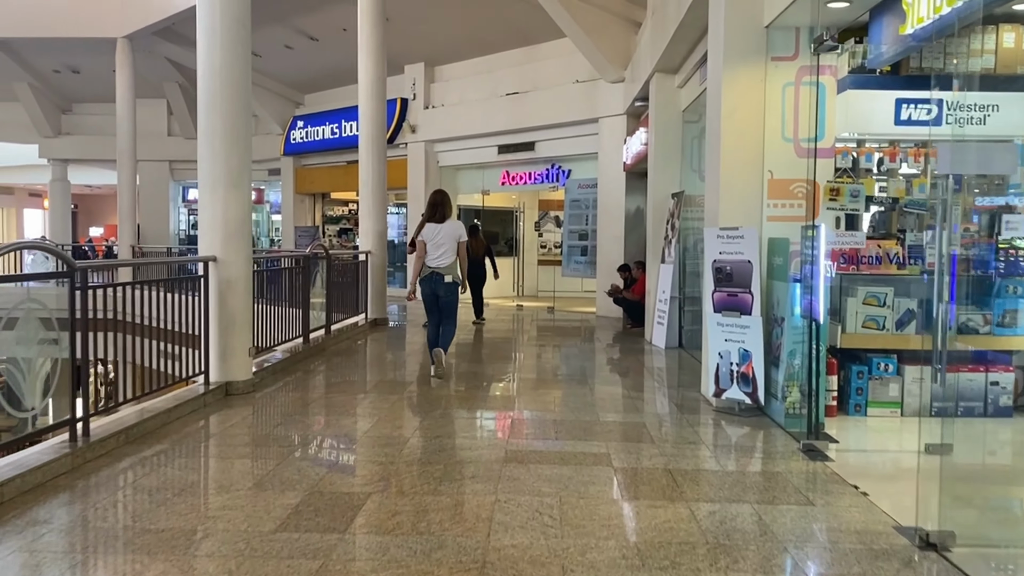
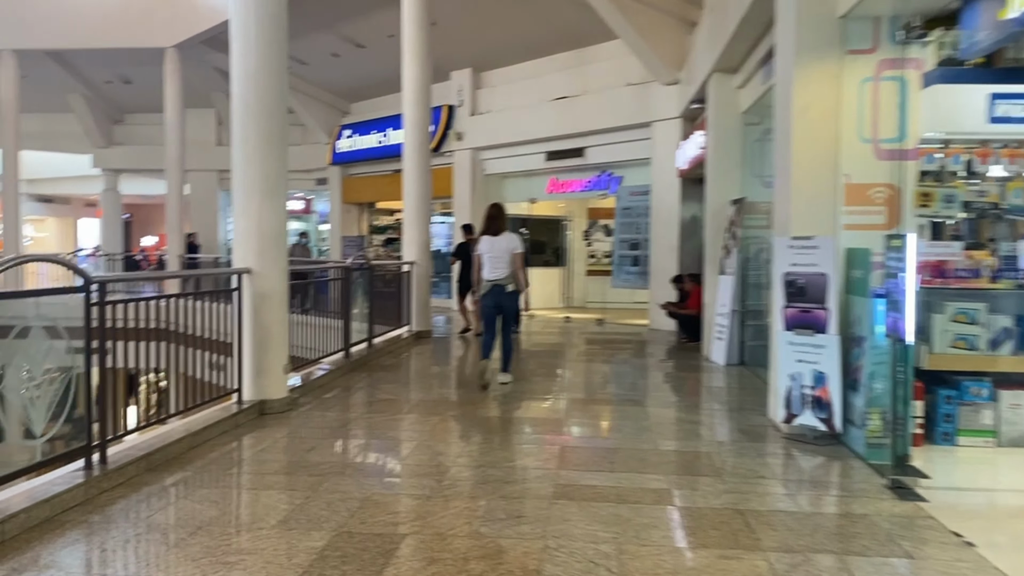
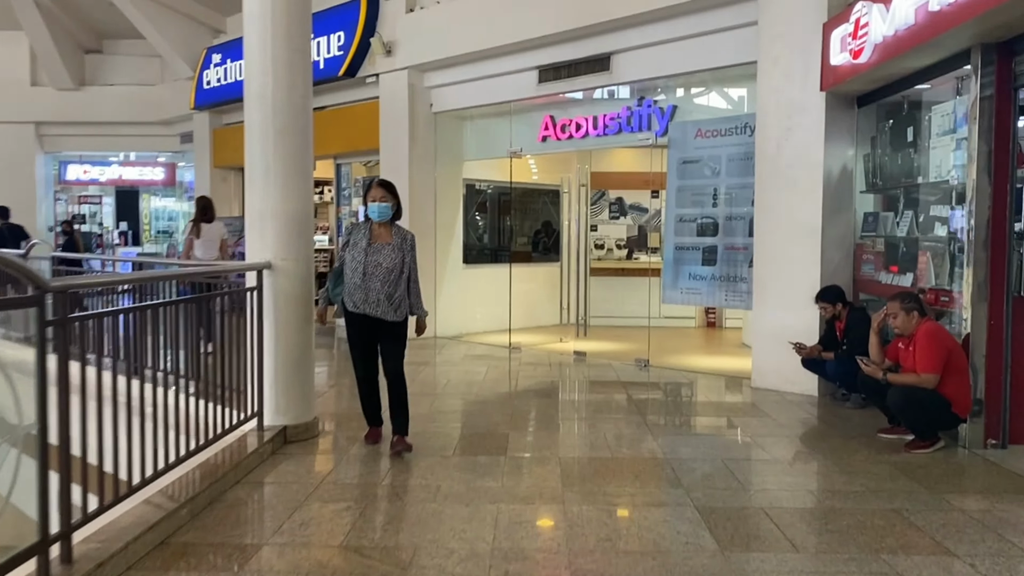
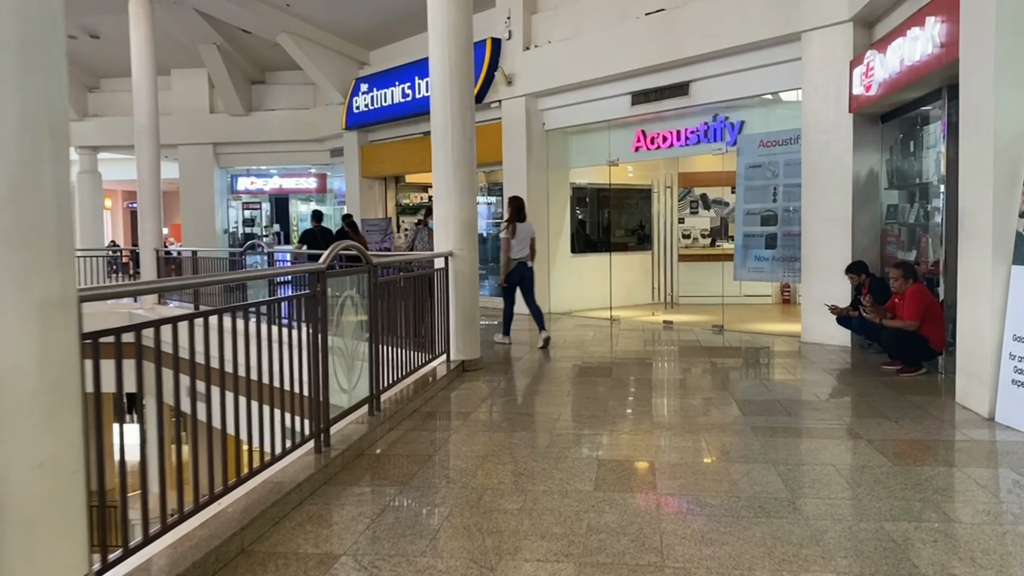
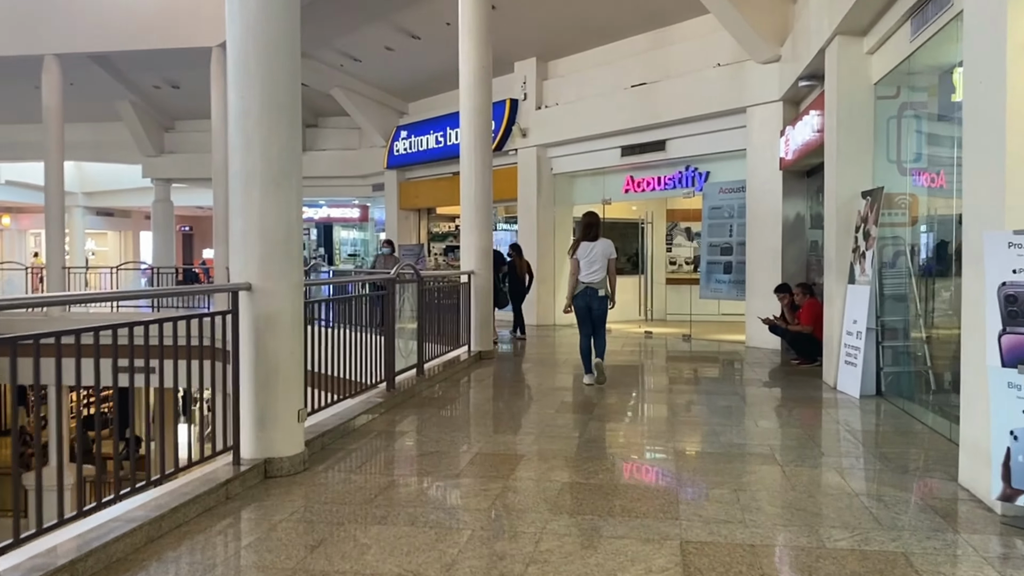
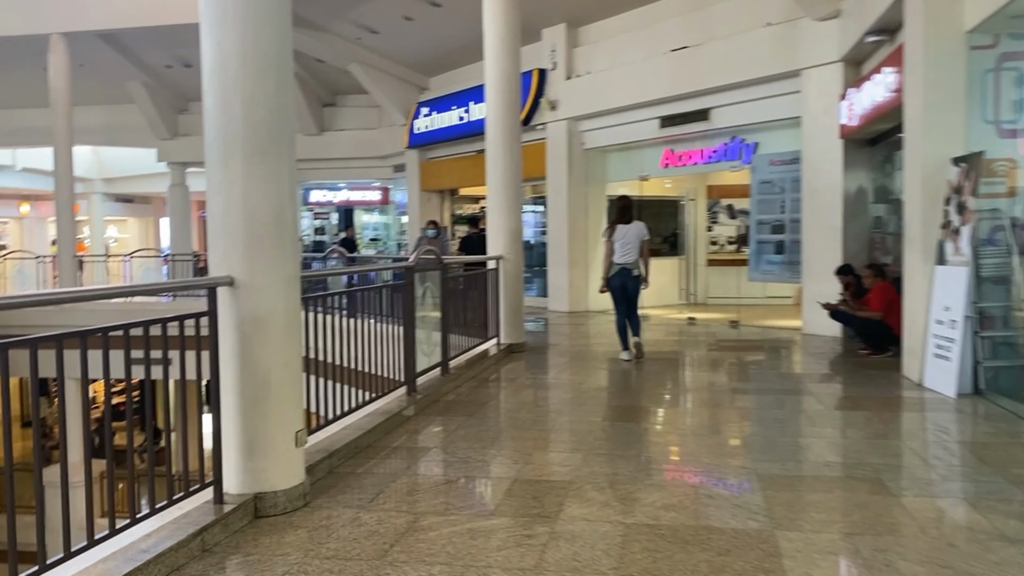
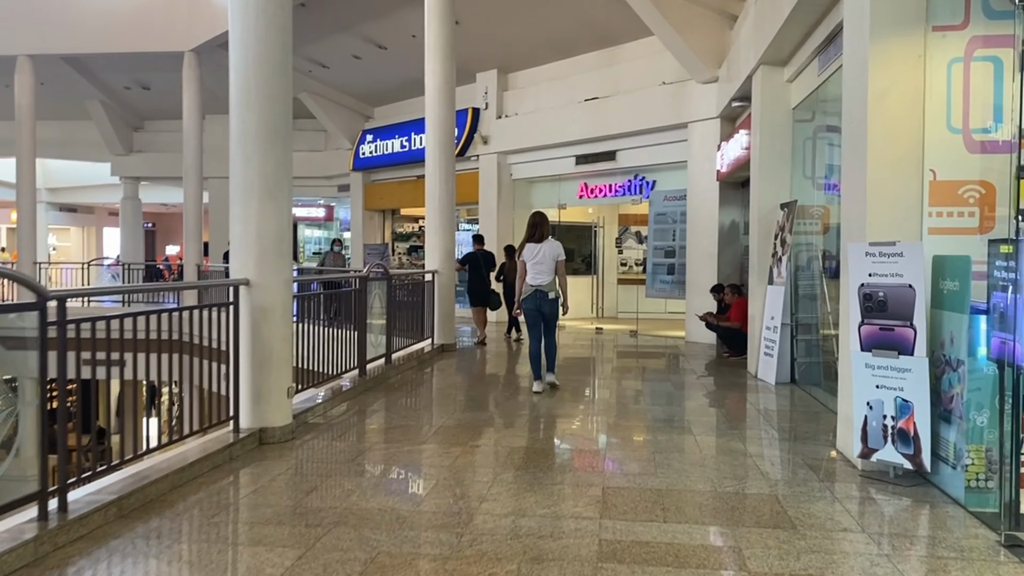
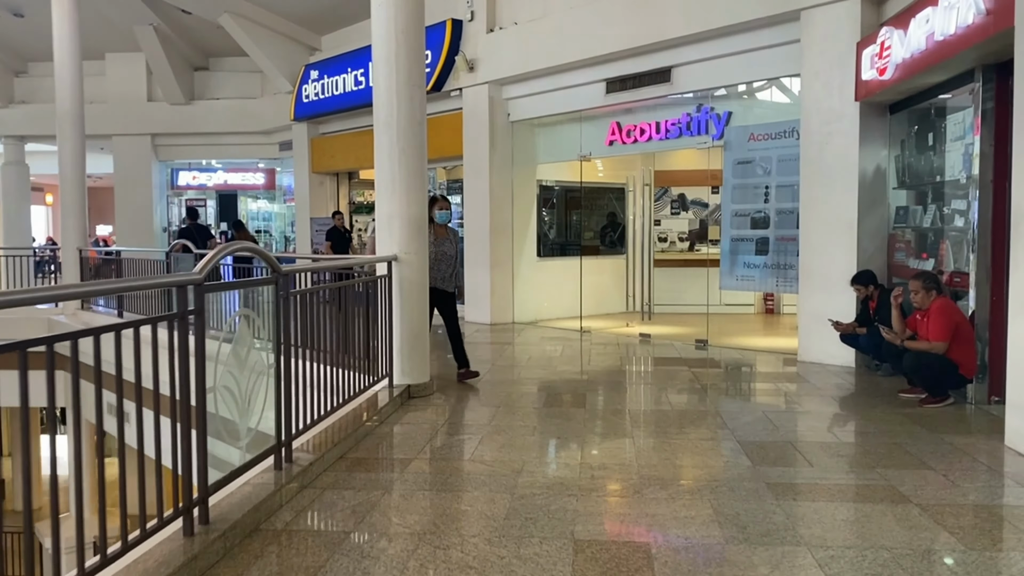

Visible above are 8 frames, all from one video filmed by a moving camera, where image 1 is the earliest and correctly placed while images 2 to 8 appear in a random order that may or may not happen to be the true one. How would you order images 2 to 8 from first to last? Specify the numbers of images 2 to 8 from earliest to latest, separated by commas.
2, 7, 5, 6, 4, 8, 3
